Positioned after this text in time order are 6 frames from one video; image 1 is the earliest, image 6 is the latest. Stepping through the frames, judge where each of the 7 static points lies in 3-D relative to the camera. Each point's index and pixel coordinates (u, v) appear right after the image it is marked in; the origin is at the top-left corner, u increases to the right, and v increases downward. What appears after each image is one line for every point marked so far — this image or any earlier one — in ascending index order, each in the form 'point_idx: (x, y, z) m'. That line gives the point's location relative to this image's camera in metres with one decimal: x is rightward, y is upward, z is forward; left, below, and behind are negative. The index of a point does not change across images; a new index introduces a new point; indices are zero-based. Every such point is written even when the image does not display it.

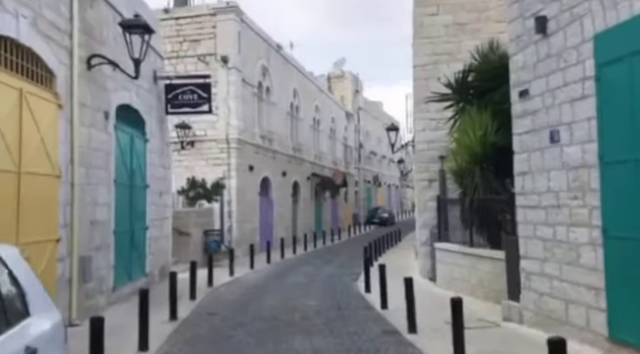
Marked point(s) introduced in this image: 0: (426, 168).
0: (+2.5, +0.2, +14.0) m
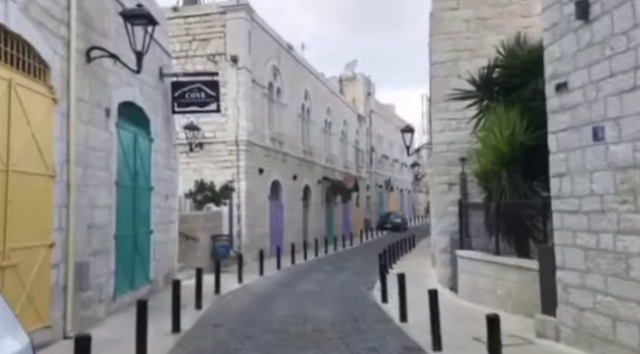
0: (+2.8, +0.1, +13.2) m
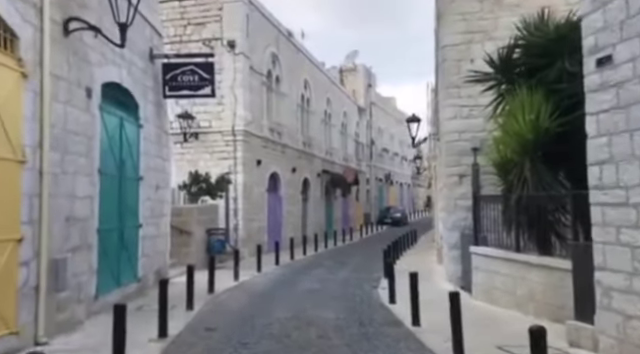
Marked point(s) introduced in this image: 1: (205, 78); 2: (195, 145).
0: (+2.8, +0.3, +12.4) m
1: (-2.2, +1.9, +11.6) m
2: (-4.0, +1.0, +19.3) m
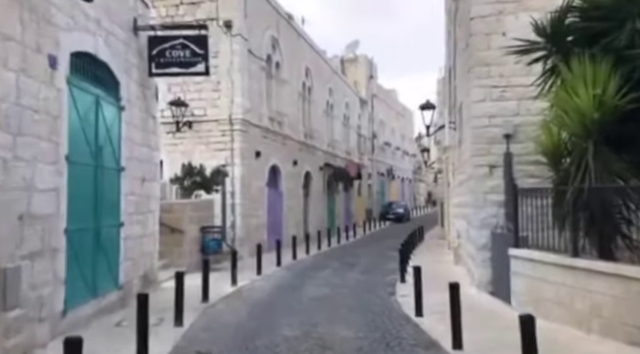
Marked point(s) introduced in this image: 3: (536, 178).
0: (+3.0, +0.5, +10.8) m
1: (-2.0, +2.1, +10.1) m
2: (-3.9, +1.2, +17.7) m
3: (+3.8, 0.0, +10.6) m
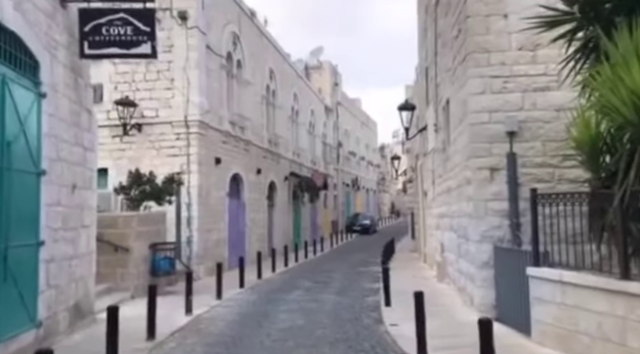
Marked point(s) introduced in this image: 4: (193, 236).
0: (+2.5, +0.4, +9.2) m
1: (-2.4, +2.0, +8.2) m
2: (-4.7, +1.0, +15.7) m
3: (+3.4, -0.1, +9.1) m
4: (-3.2, -1.5, +15.3) m
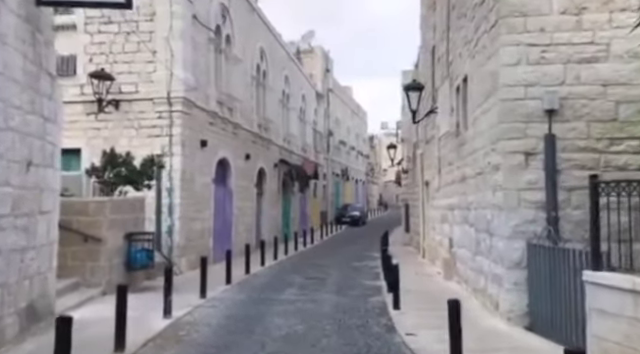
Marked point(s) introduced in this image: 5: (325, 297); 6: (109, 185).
0: (+2.6, +0.6, +7.9) m
1: (-2.3, +2.2, +6.7) m
2: (-4.8, +1.4, +14.1) m
3: (+3.4, +0.1, +7.8) m
4: (-3.3, -1.1, +13.9) m
5: (+0.1, -2.1, +10.8) m
6: (-4.5, -0.2, +12.8) m
